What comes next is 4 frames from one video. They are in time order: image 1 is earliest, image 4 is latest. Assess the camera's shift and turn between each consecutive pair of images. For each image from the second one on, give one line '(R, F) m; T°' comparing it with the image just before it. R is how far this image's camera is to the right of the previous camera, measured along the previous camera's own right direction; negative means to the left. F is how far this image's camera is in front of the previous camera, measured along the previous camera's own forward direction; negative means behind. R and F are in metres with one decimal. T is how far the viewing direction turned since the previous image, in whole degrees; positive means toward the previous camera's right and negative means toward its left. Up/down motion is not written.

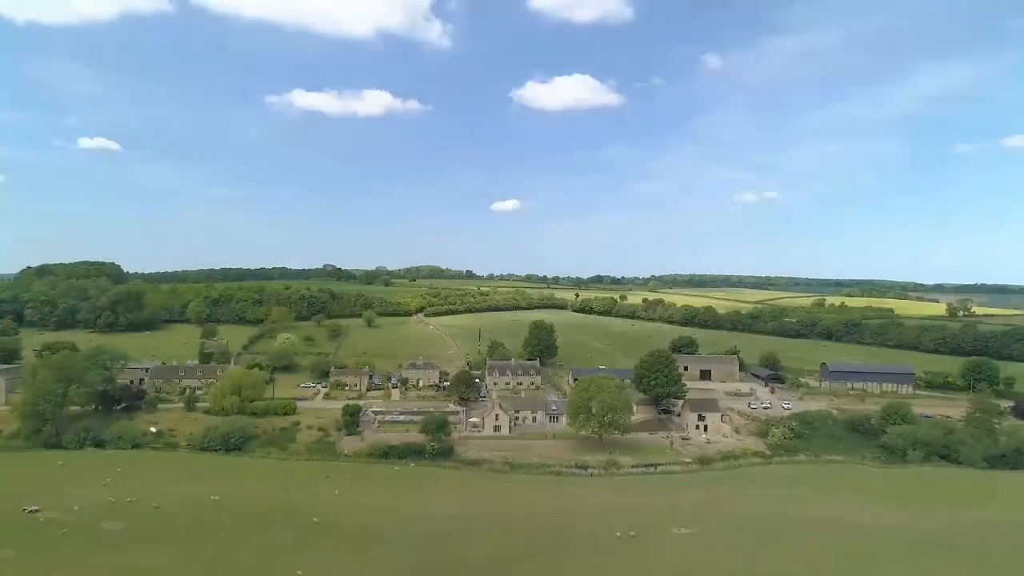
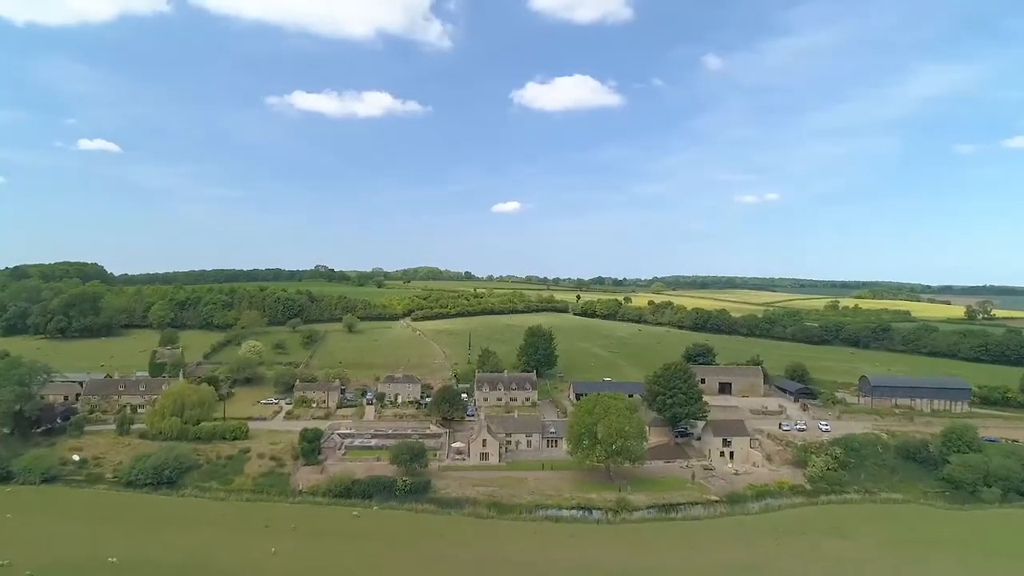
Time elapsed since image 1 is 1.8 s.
(+1.5, +10.5) m; 0°
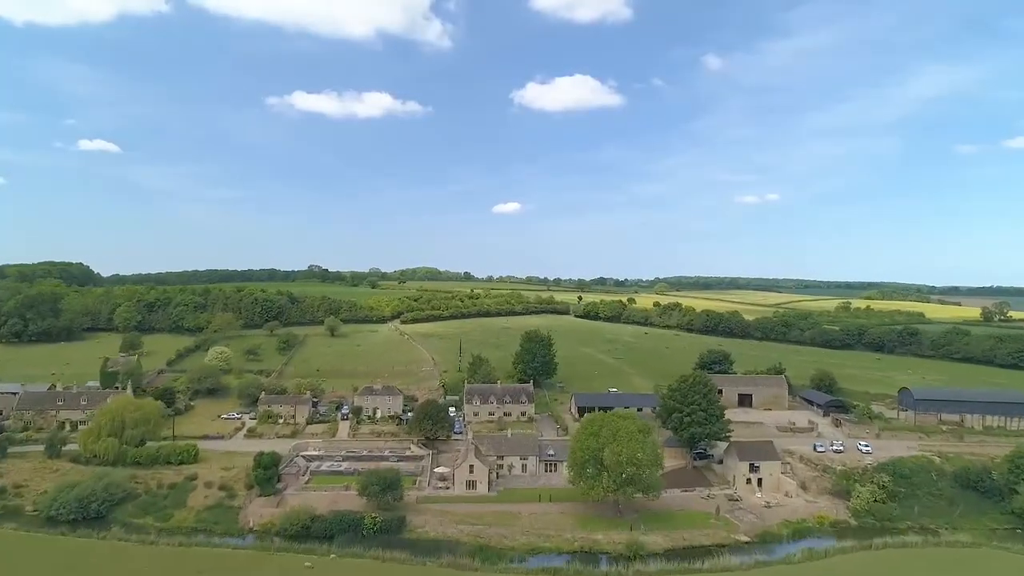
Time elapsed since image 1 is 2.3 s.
(+1.1, +8.2) m; 0°
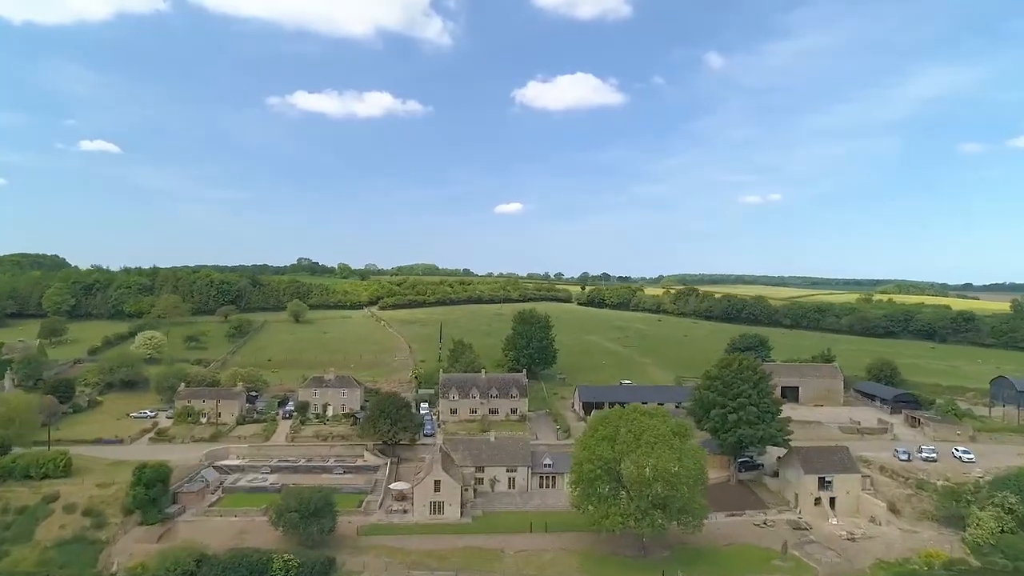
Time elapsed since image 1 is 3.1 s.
(+1.8, +13.3) m; 0°
